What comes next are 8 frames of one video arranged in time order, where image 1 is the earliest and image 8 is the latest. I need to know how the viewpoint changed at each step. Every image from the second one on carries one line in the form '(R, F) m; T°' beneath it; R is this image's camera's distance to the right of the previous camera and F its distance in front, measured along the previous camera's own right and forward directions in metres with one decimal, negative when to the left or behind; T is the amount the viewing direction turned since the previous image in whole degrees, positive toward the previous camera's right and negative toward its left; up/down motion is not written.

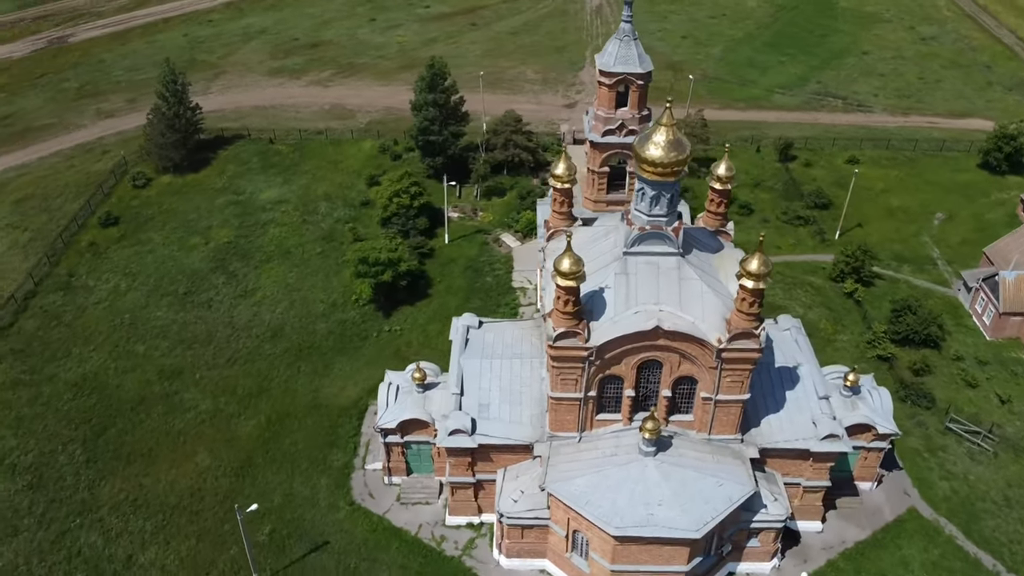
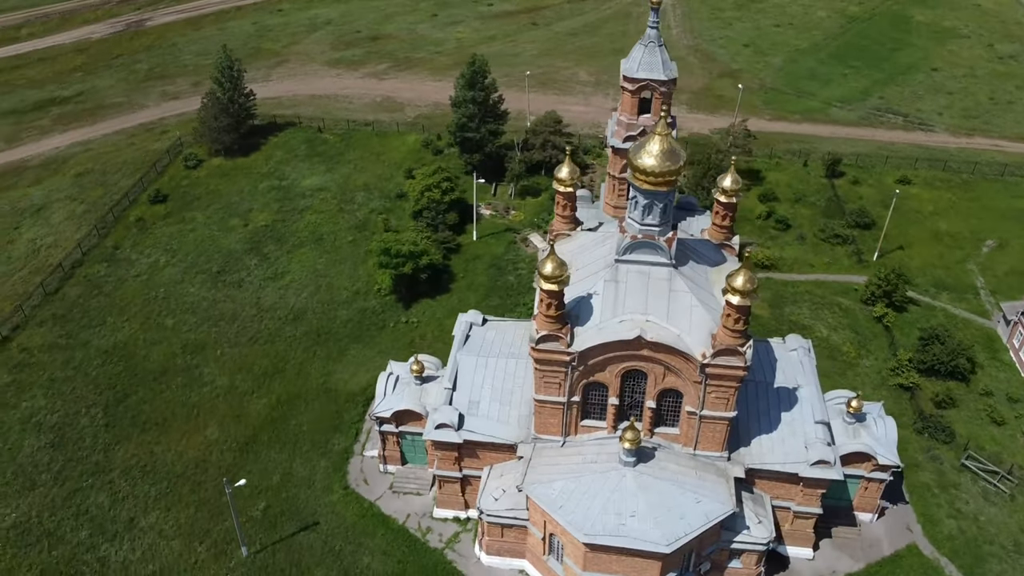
(+2.4, 0.0) m; -5°
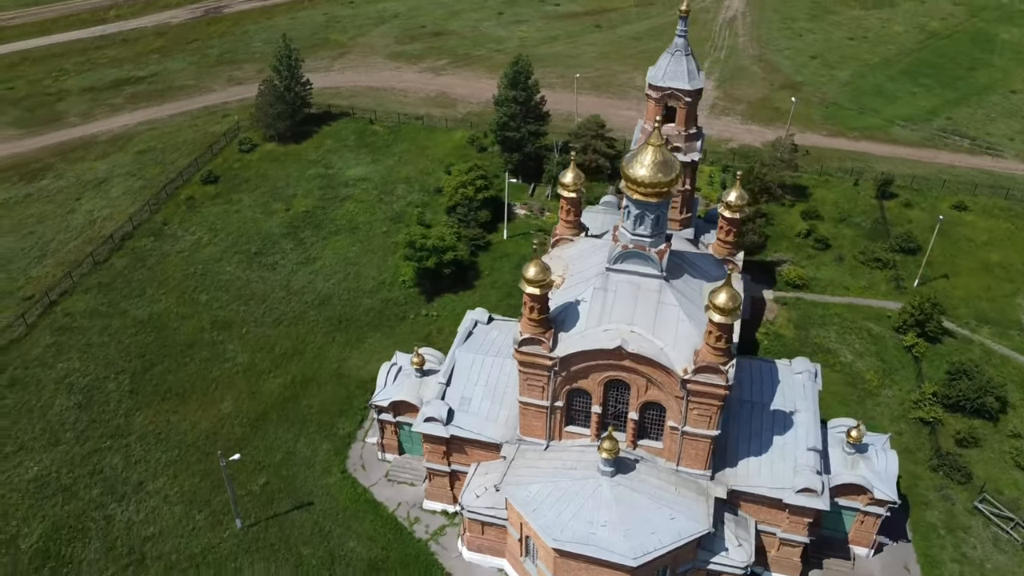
(+2.5, -0.1) m; -5°
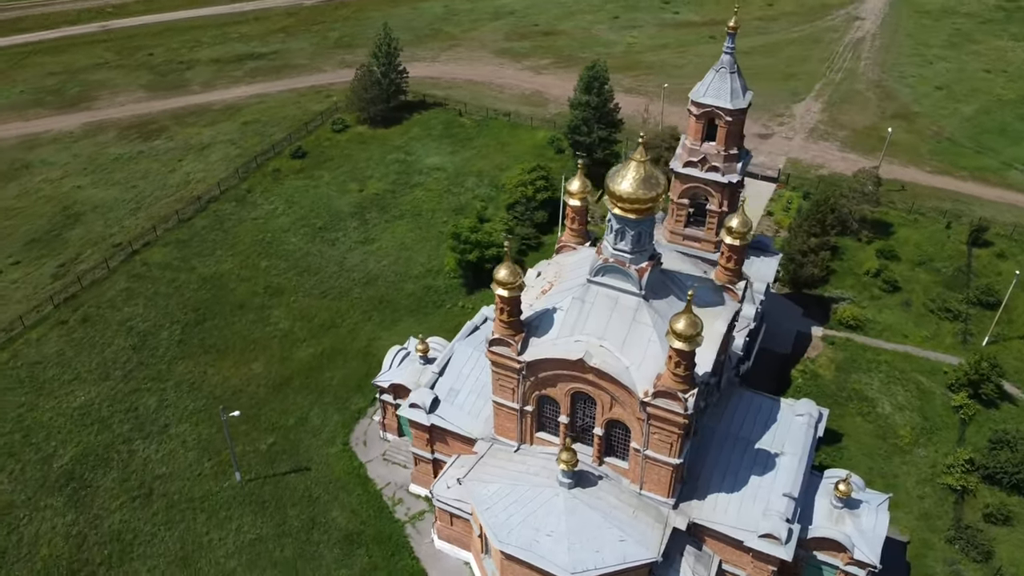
(+4.5, +0.2) m; -9°
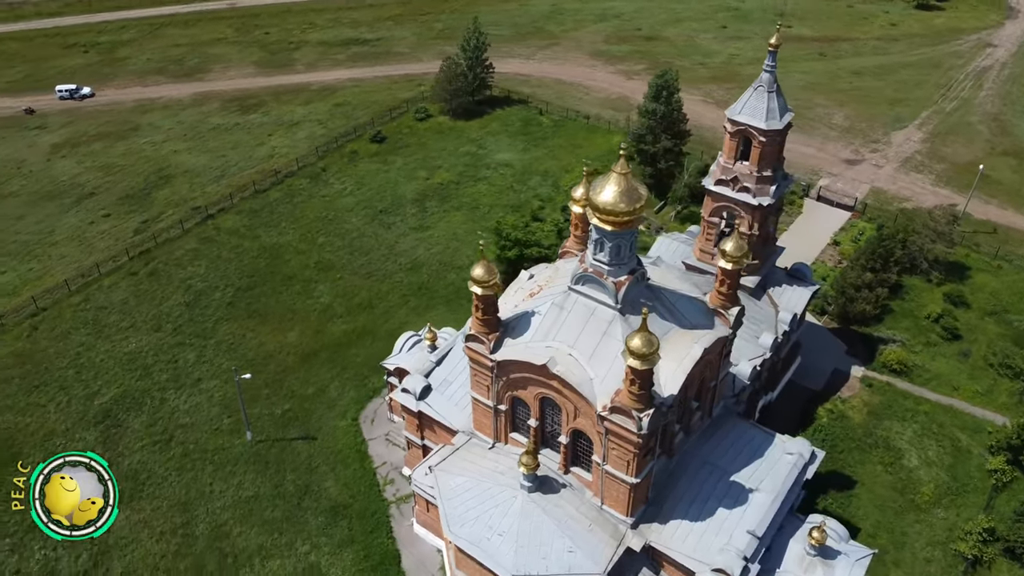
(+4.1, +0.1) m; -9°
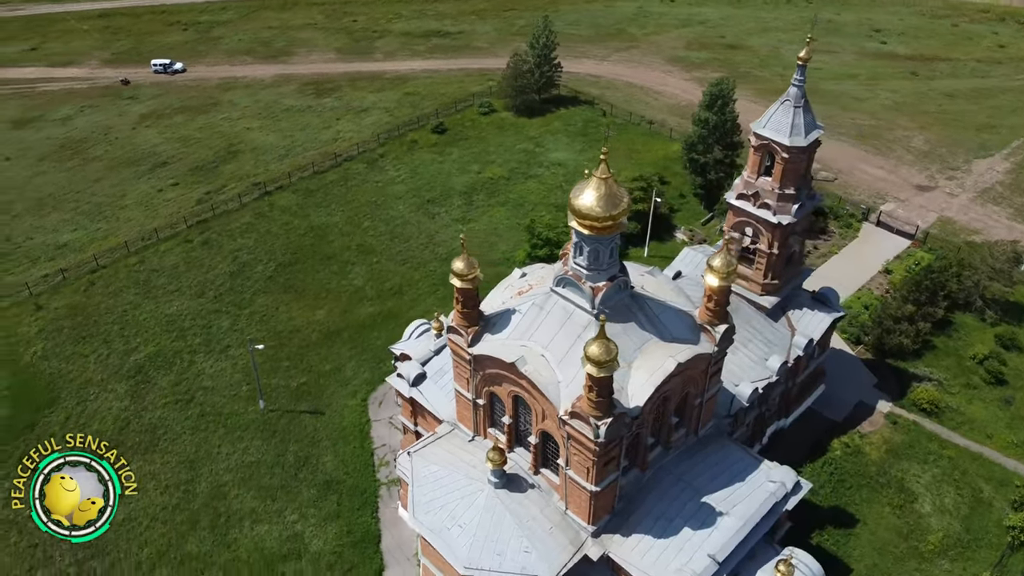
(+3.3, +0.1) m; -7°
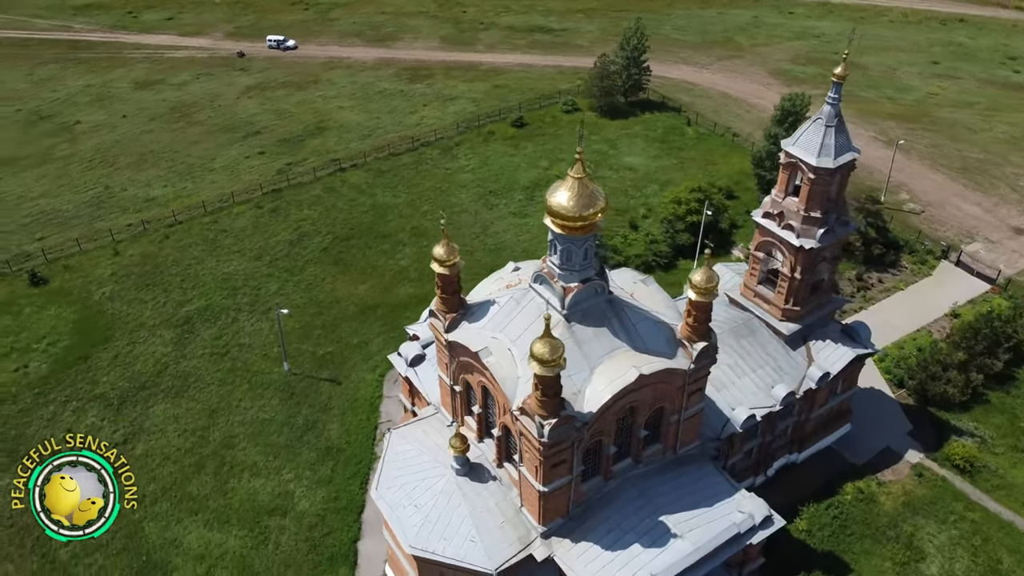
(+4.2, +0.2) m; -9°
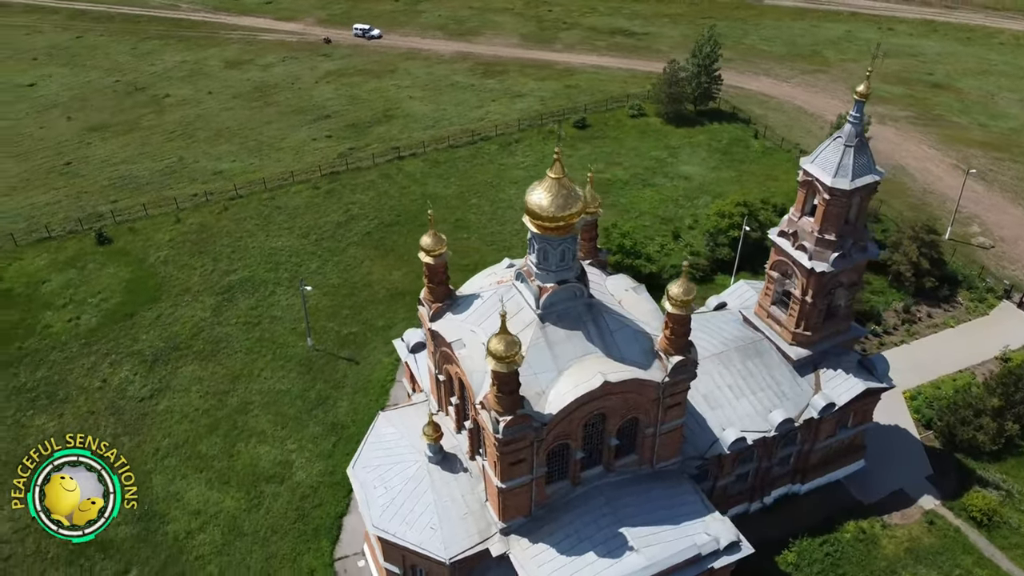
(+3.3, +0.1) m; -7°
